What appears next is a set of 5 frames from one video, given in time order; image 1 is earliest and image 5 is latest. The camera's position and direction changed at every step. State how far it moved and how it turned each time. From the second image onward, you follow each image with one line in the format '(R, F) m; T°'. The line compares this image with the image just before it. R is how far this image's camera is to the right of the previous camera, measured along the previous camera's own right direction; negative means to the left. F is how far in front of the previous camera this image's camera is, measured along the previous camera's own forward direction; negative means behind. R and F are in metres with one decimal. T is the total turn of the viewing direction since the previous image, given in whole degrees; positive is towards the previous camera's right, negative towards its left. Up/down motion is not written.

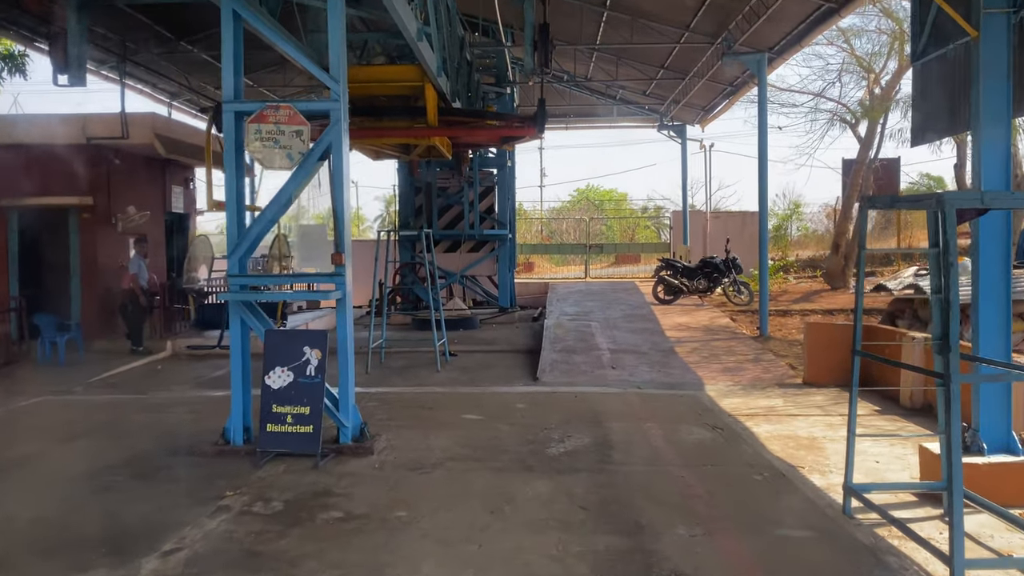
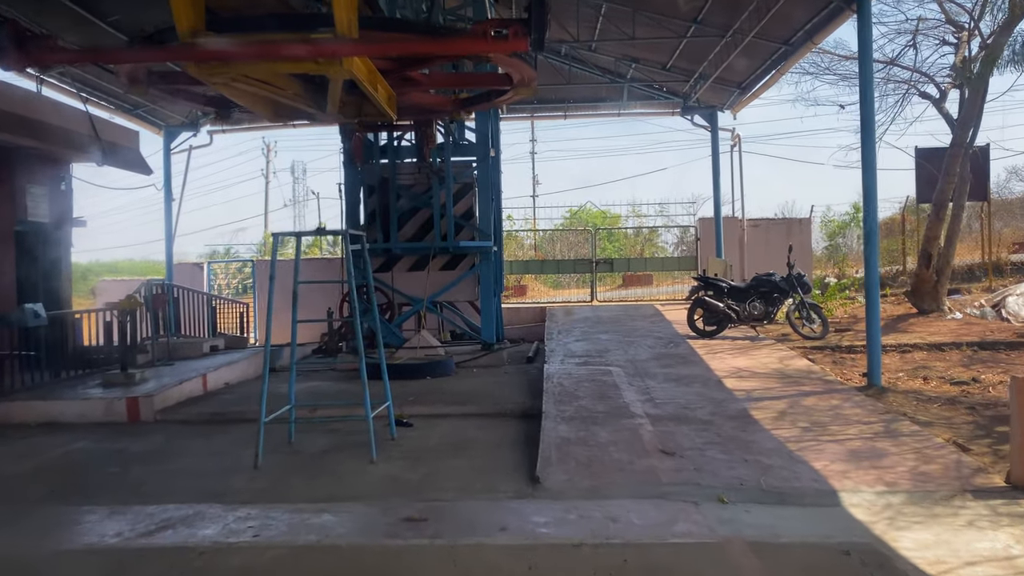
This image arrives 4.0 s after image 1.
(+0.1, +3.6) m; +1°
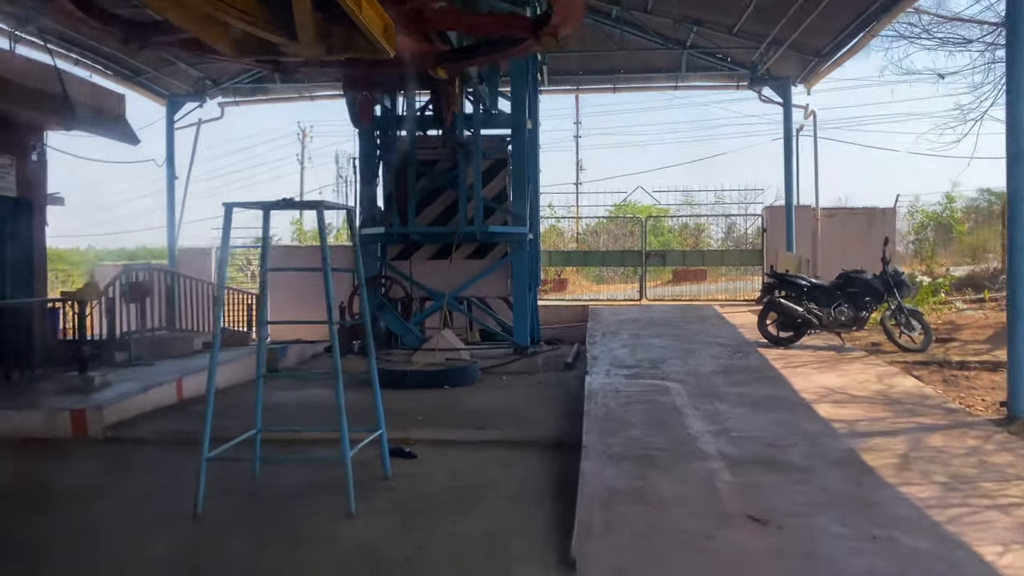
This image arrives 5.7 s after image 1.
(0.0, +1.5) m; -3°
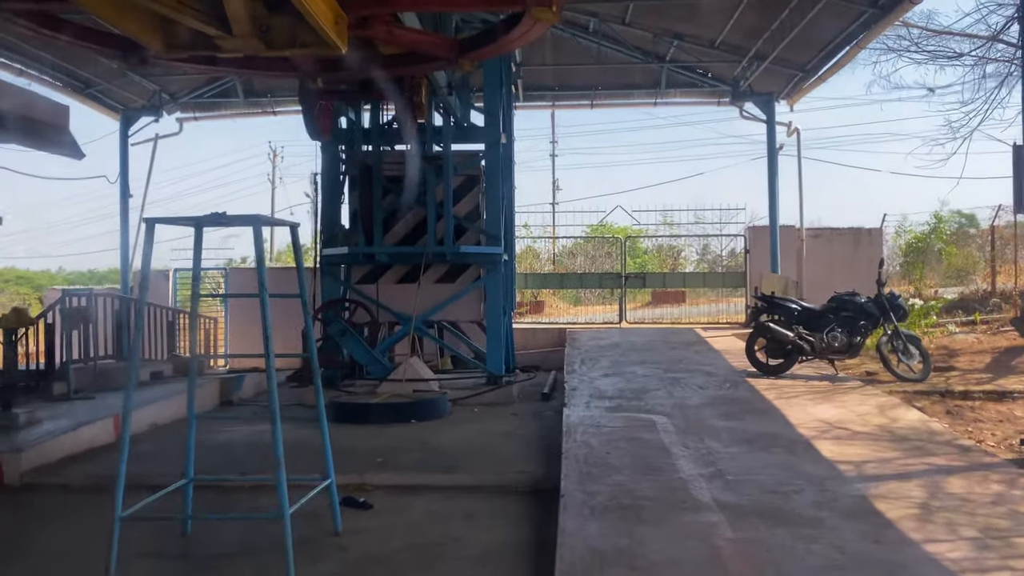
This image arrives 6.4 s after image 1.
(0.0, +0.6) m; +2°
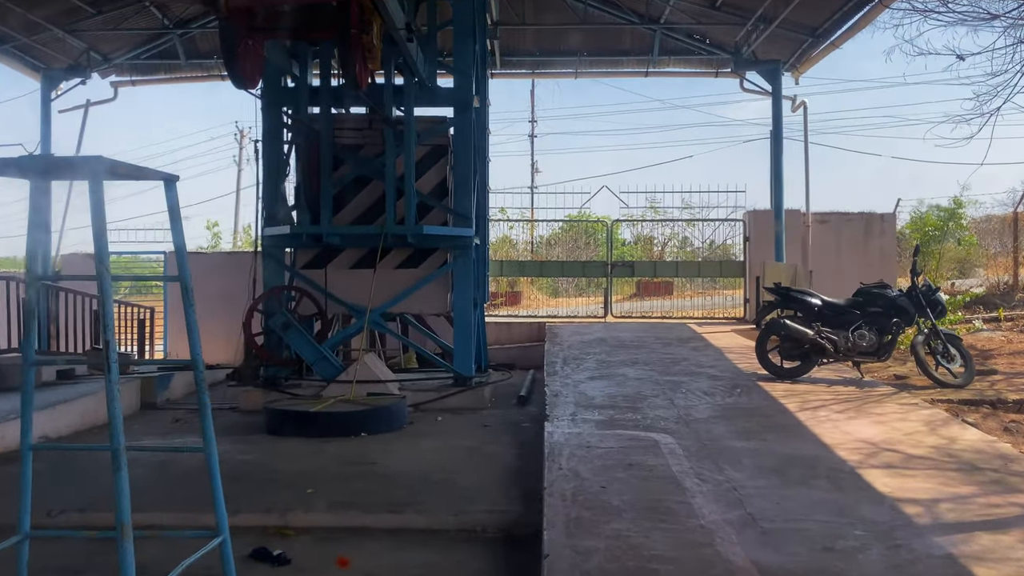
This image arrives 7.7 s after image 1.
(0.0, +1.2) m; +1°
